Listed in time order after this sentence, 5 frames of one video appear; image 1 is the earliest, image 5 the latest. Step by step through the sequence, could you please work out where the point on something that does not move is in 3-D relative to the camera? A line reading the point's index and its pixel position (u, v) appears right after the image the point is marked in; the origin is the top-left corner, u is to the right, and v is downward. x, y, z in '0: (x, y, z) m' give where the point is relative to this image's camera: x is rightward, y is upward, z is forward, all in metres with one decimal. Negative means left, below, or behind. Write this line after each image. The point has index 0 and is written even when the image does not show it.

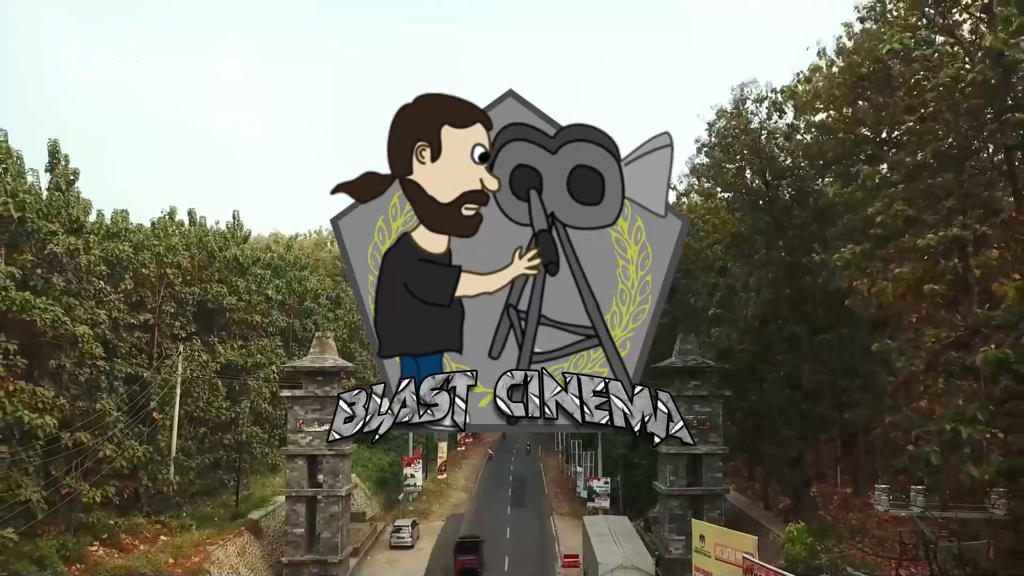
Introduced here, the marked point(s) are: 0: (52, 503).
0: (-10.6, -5.1, +17.2) m
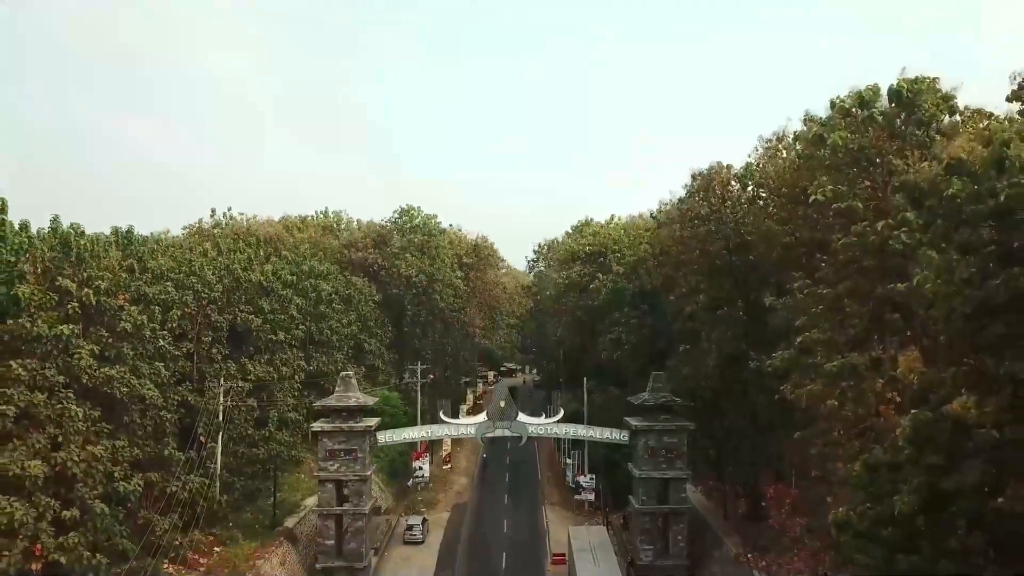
0: (-10.7, -7.1, +21.1) m
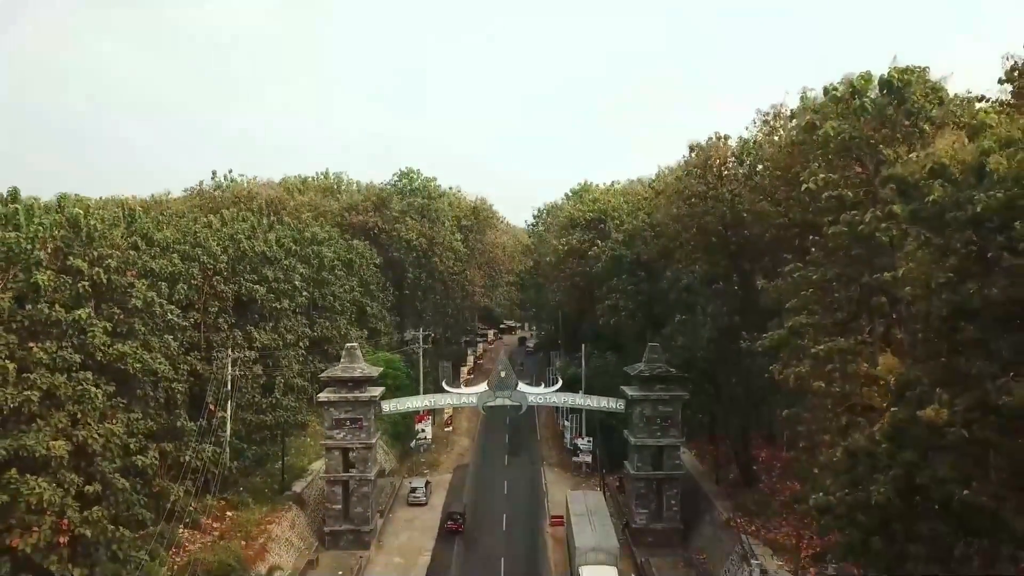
0: (-10.7, -6.4, +22.0) m
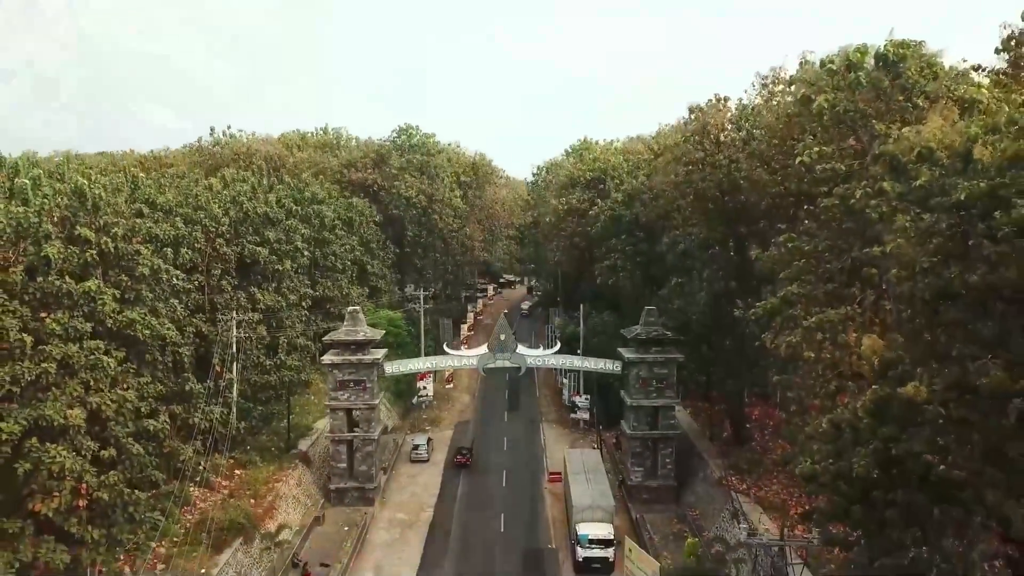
0: (-10.8, -5.4, +22.8) m
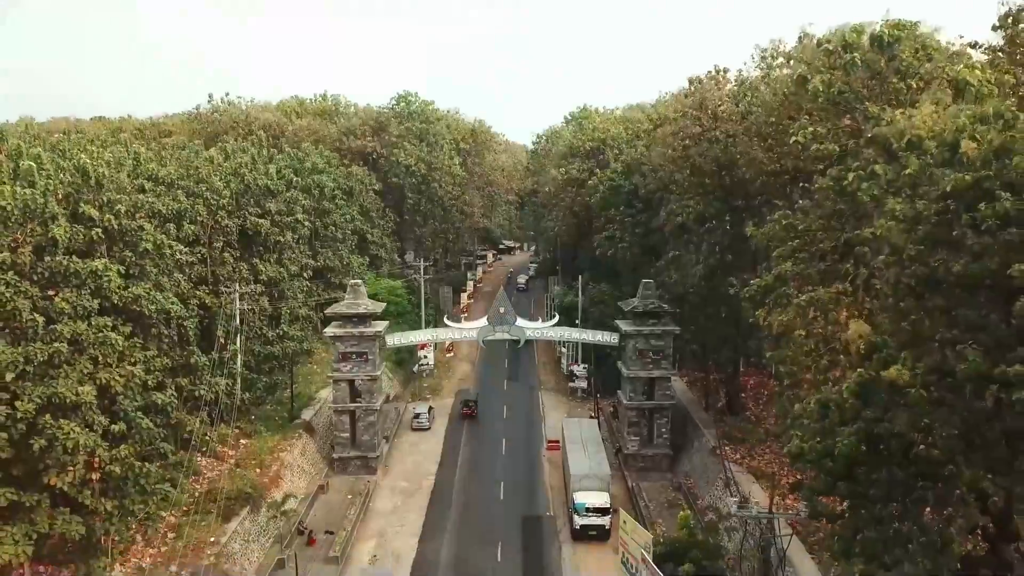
0: (-10.8, -4.6, +23.4) m
